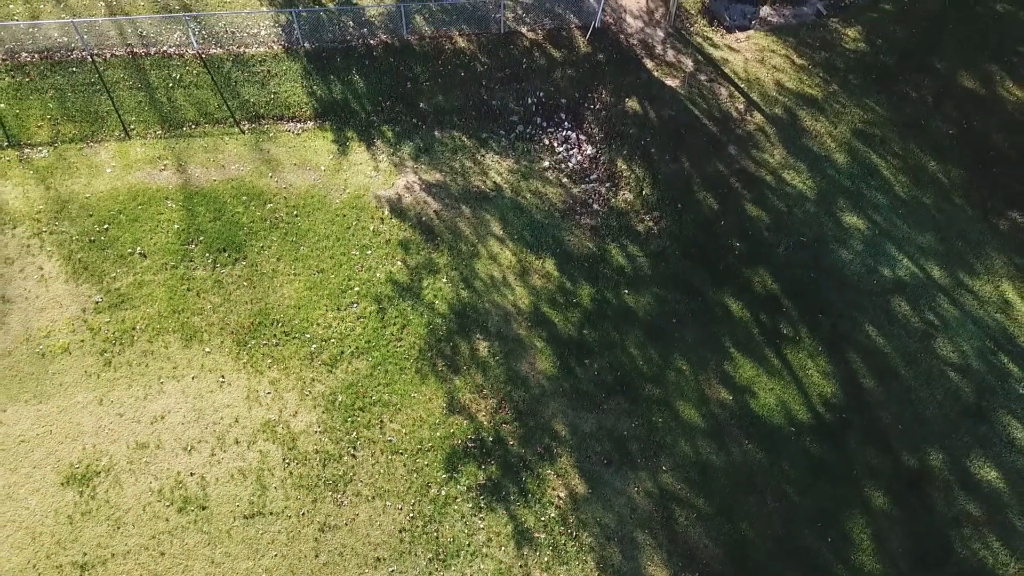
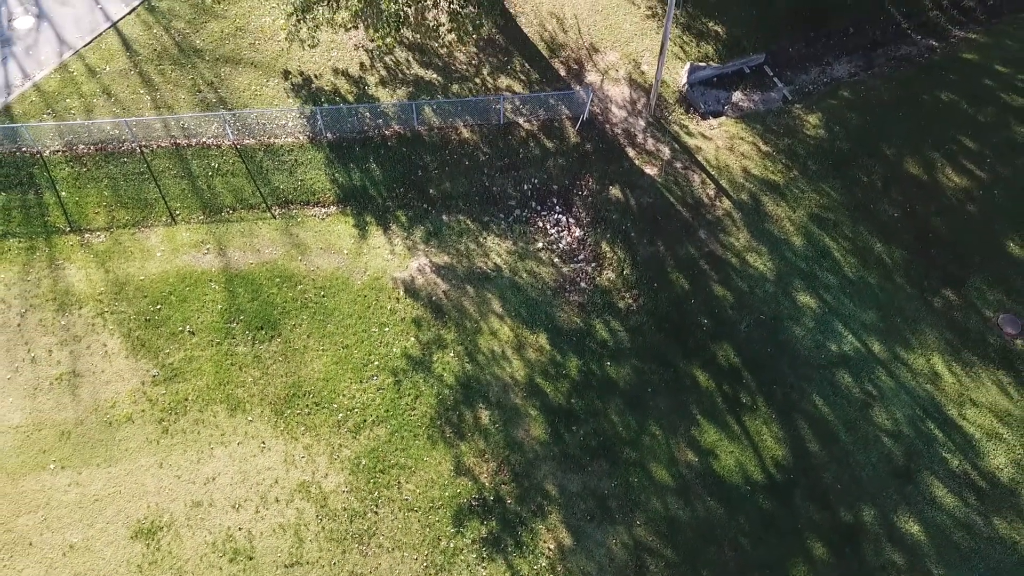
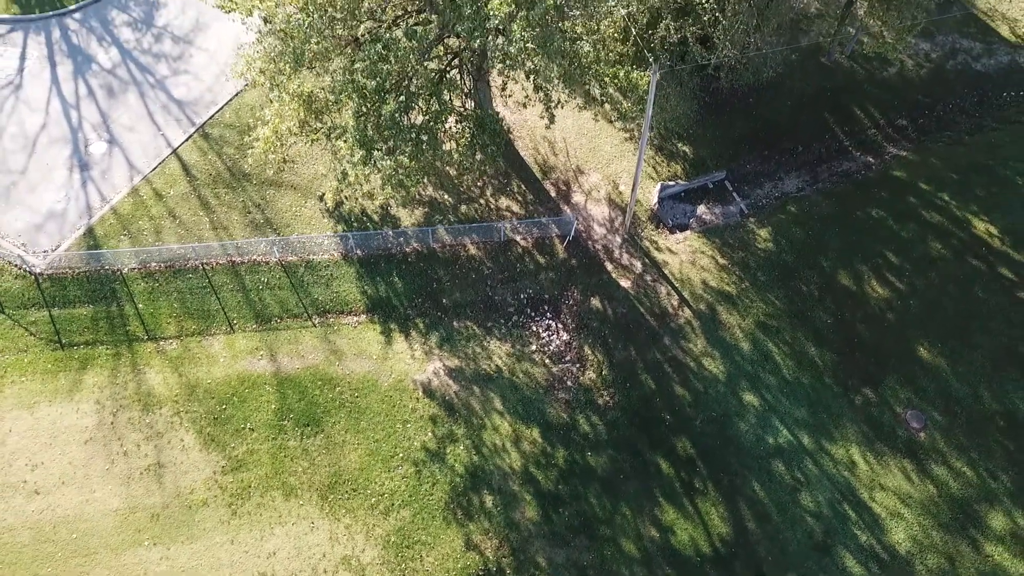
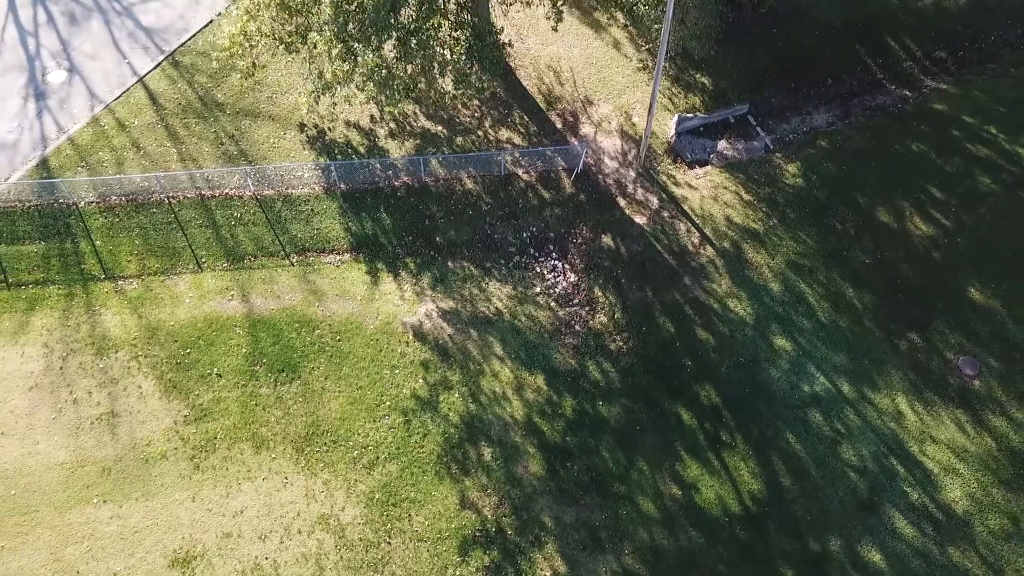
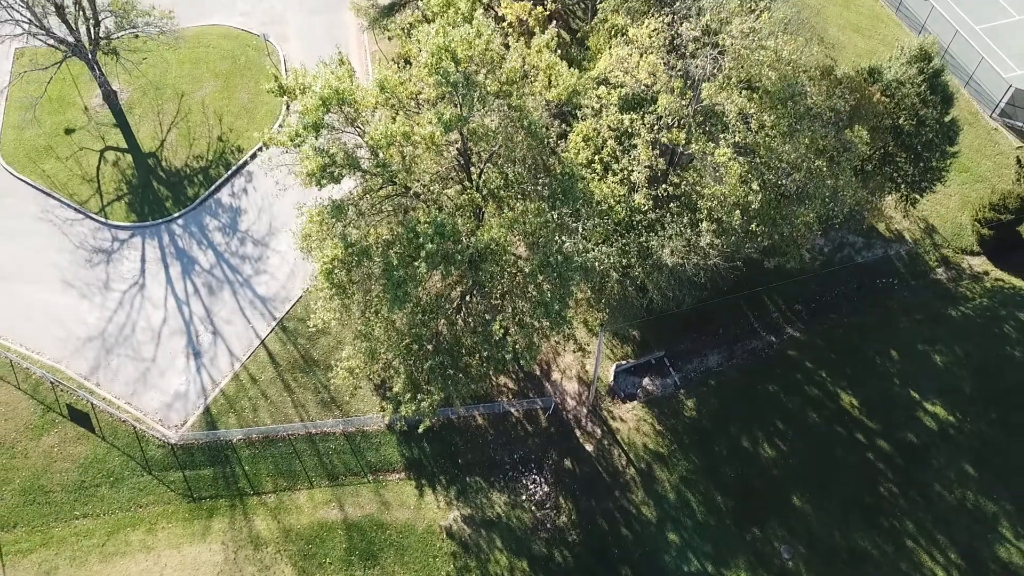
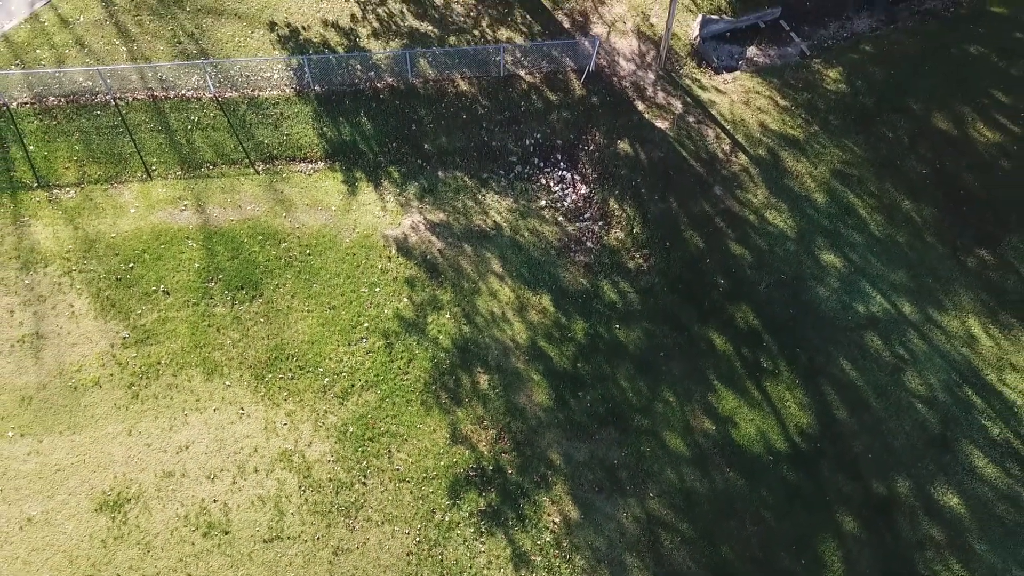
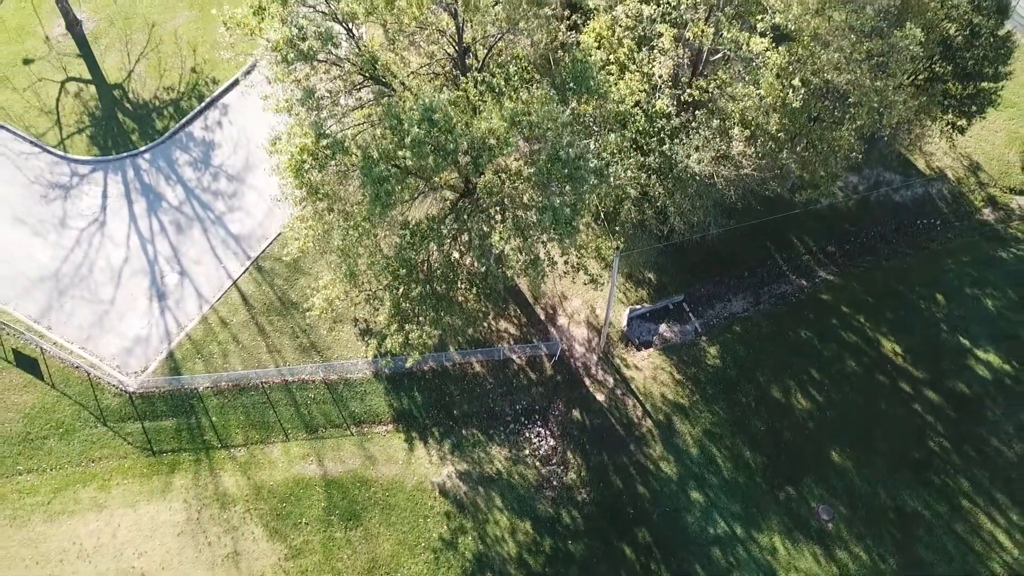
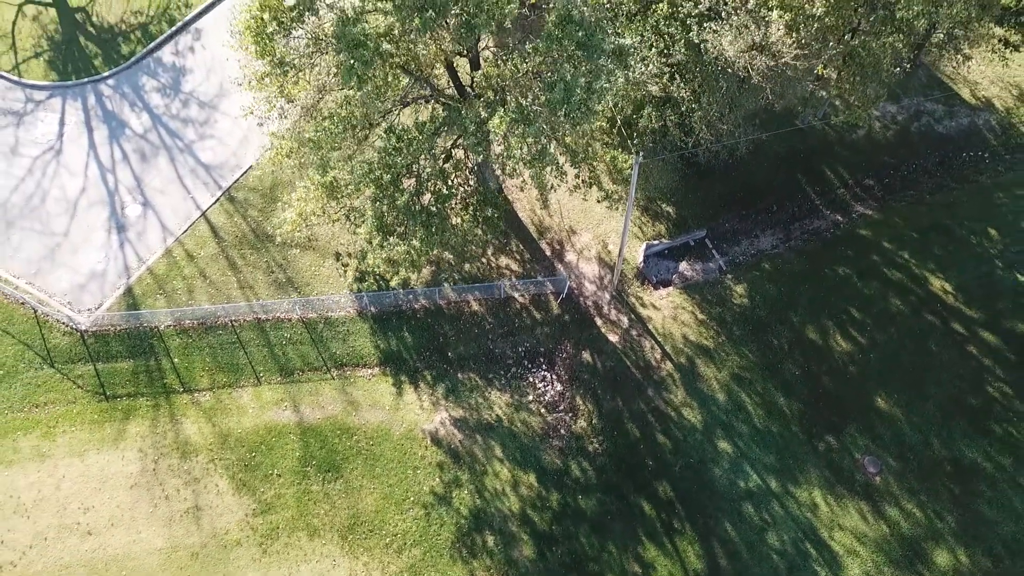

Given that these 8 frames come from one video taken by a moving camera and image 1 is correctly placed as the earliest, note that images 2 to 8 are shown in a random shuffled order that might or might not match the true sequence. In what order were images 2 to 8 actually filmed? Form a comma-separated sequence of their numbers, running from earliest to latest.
6, 2, 4, 3, 8, 7, 5
